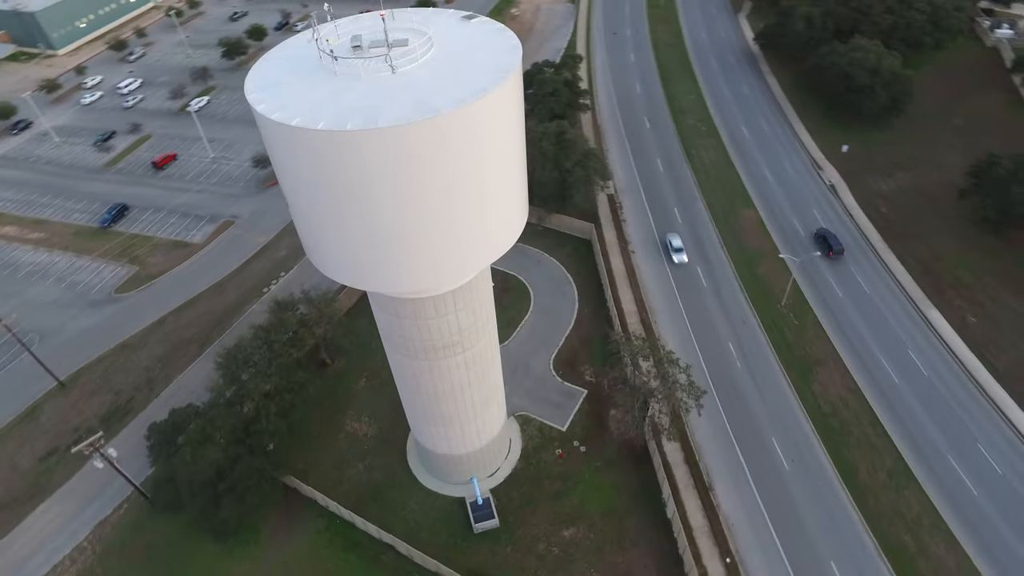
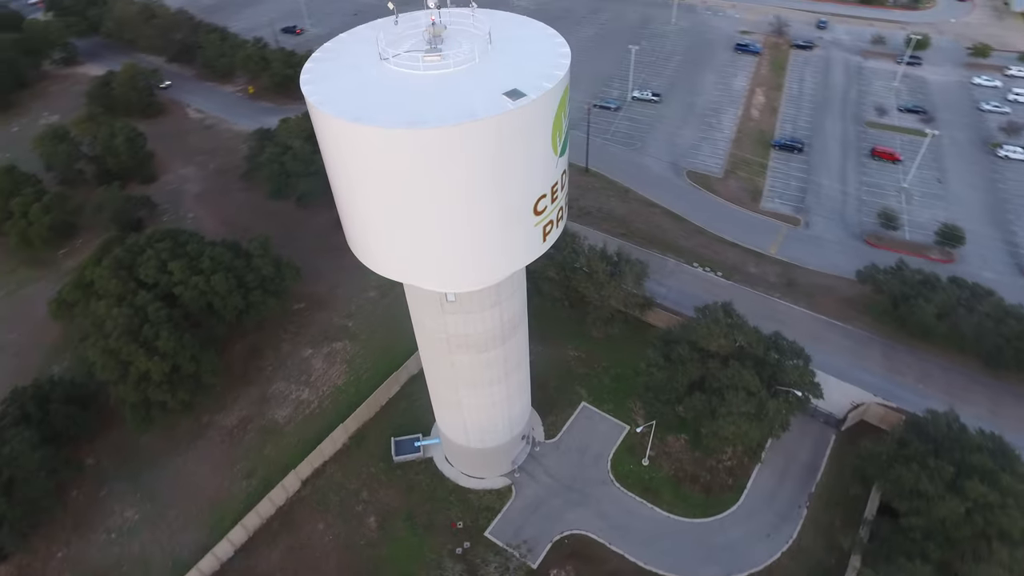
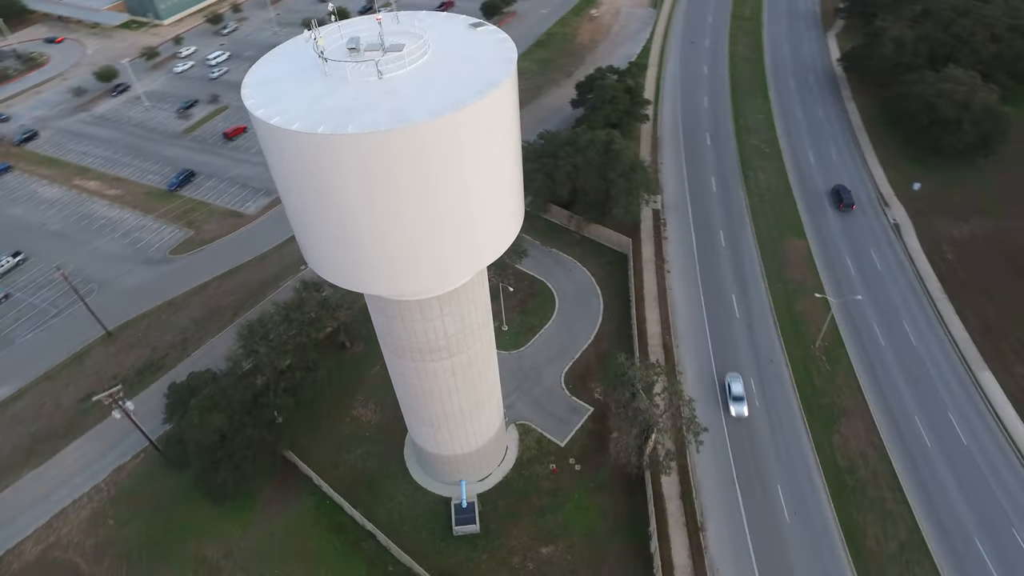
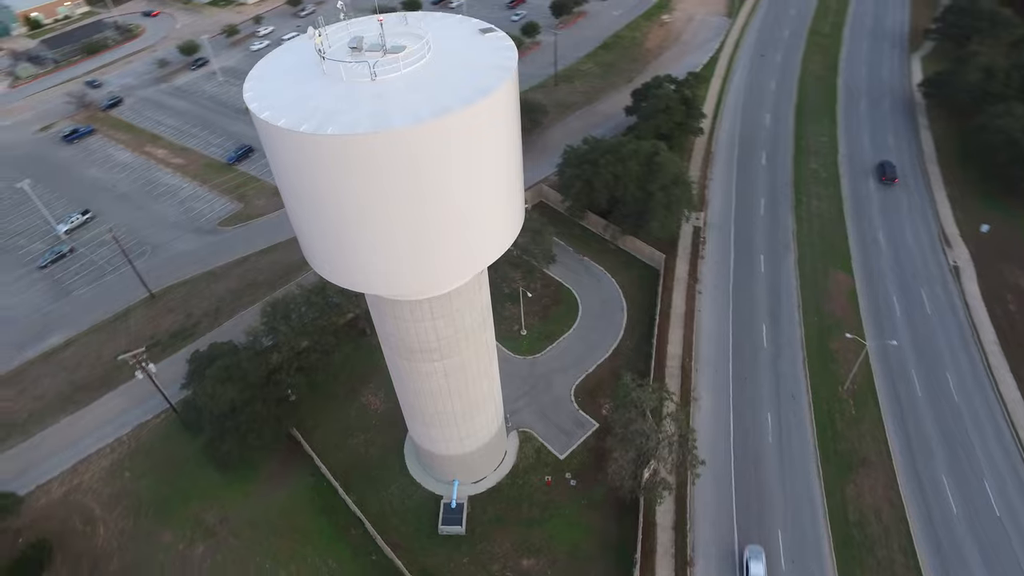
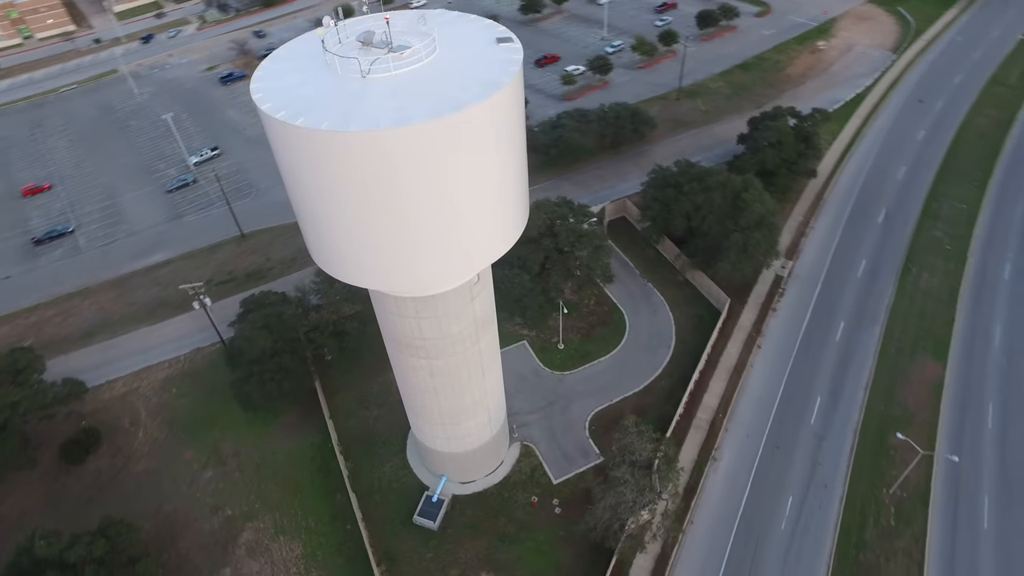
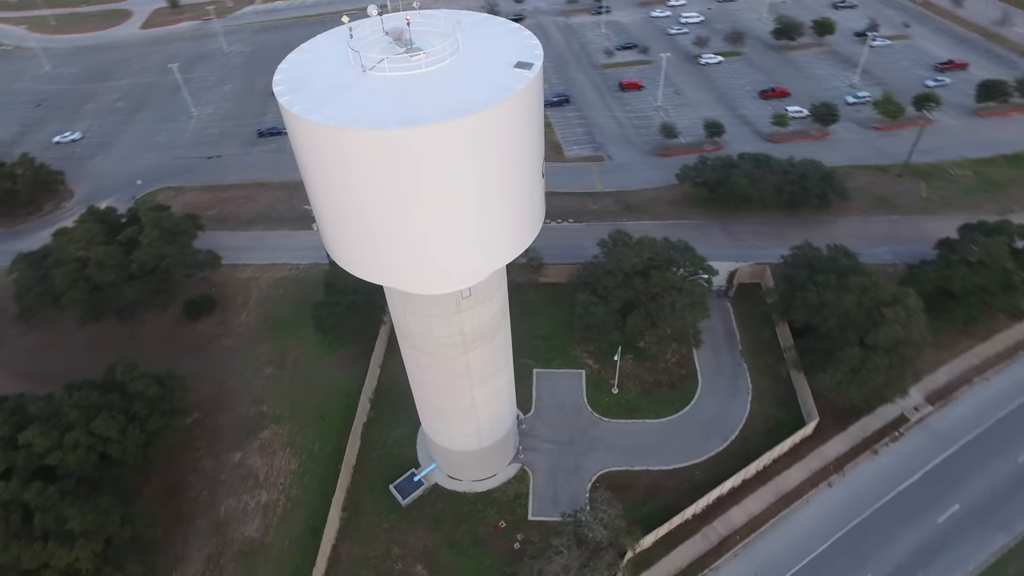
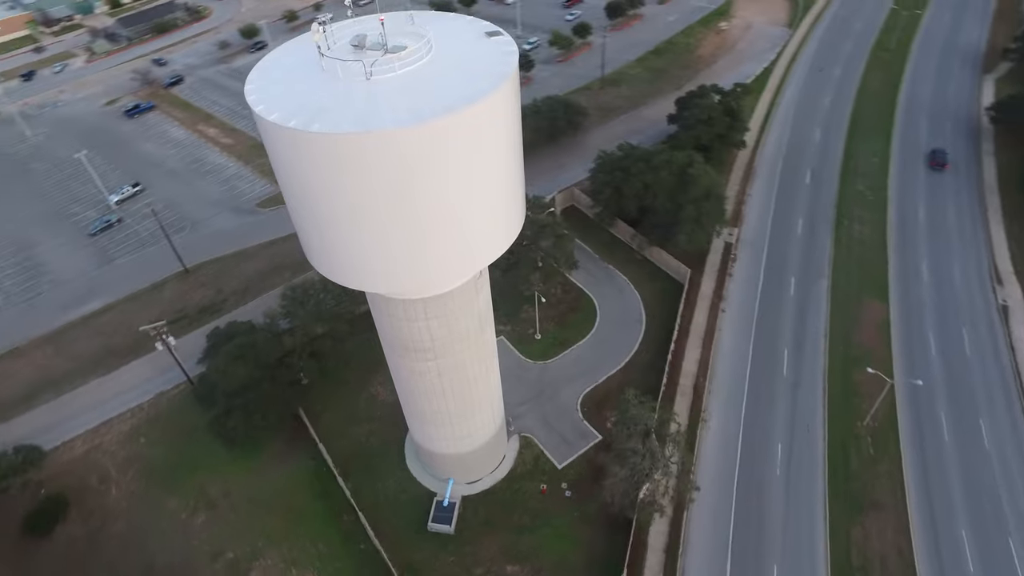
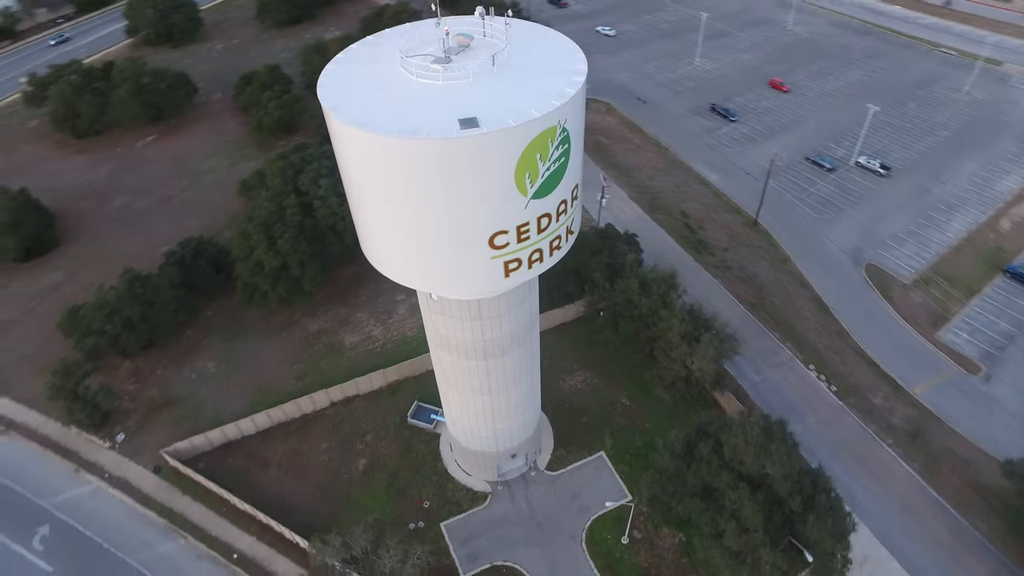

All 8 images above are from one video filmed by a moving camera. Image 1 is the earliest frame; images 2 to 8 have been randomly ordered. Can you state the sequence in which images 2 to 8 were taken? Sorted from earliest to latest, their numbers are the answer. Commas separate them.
3, 4, 7, 5, 6, 2, 8
